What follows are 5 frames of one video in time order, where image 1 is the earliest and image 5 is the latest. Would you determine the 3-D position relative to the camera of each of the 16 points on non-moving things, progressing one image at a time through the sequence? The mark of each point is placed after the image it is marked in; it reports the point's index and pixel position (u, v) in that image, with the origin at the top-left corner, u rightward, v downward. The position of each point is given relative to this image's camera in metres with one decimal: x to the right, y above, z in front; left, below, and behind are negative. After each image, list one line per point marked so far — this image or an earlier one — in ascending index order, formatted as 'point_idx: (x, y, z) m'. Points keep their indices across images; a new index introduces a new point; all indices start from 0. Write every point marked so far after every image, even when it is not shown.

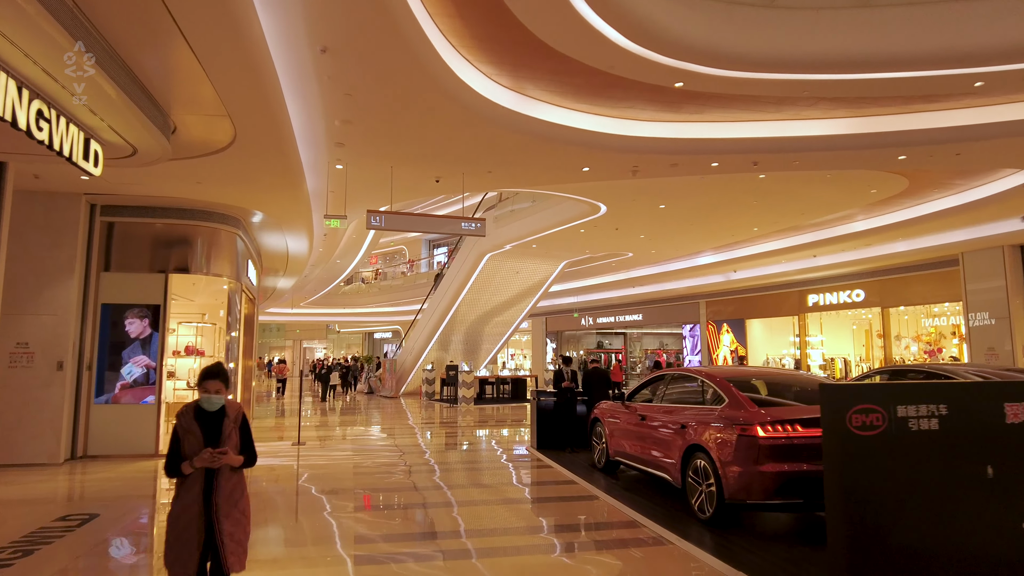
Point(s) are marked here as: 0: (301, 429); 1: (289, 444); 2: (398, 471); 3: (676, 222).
0: (-4.1, -2.8, +13.0) m
1: (-3.6, -2.5, +10.8) m
2: (-1.4, -2.3, +8.3) m
3: (+3.0, +1.2, +12.1) m
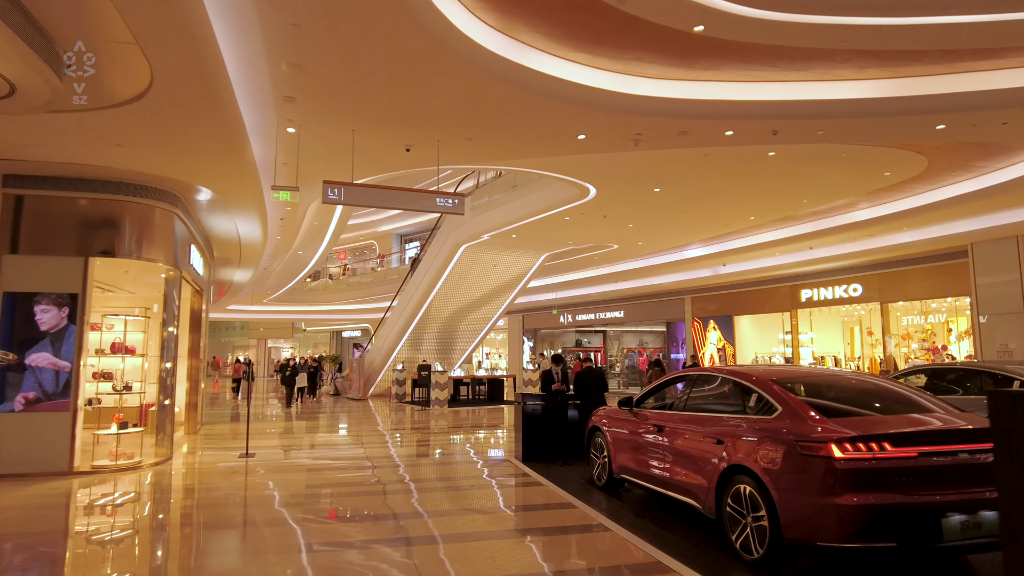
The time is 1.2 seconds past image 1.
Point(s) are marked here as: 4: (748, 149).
0: (-4.5, -2.6, +11.8) m
1: (-3.9, -2.4, +9.5) m
2: (-1.6, -2.1, +7.2) m
3: (+2.6, +1.4, +11.1) m
4: (+2.7, +1.7, +7.7) m
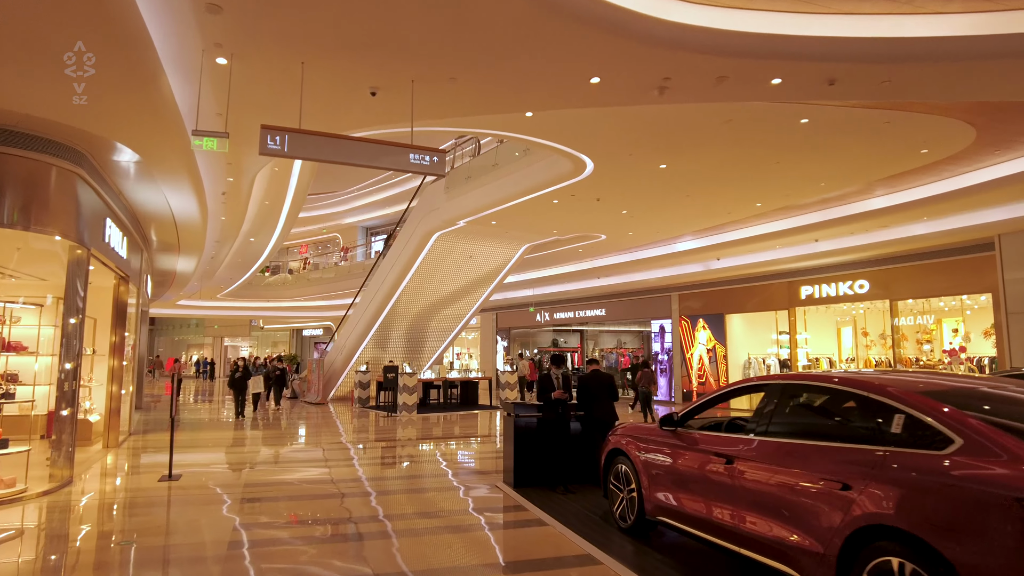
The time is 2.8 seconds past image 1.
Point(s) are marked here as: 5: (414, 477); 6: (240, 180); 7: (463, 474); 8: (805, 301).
0: (-4.9, -2.5, +10.2) m
1: (-4.1, -2.2, +8.0) m
2: (-1.7, -2.0, +5.7) m
3: (+2.4, +1.5, +9.8) m
4: (+2.6, +1.8, +6.4) m
5: (-1.2, -2.2, +7.7) m
6: (-3.4, +1.3, +8.1) m
7: (-0.6, -2.2, +8.0) m
8: (+6.2, -0.3, +14.0) m
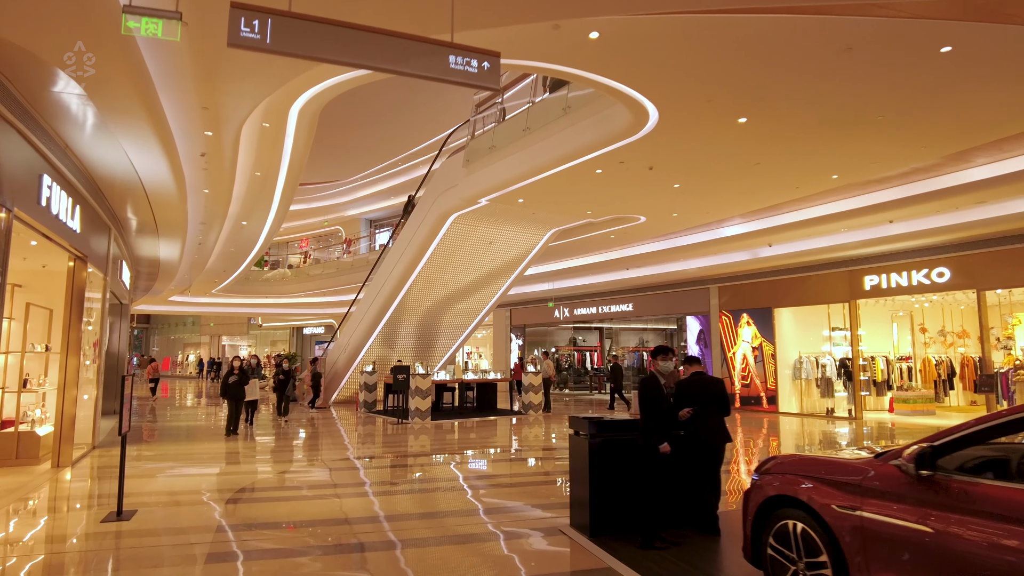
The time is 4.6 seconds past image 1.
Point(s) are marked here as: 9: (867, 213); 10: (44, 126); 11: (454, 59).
0: (-4.4, -2.3, +8.6) m
1: (-3.6, -2.0, +6.4) m
2: (-1.2, -1.8, +4.1) m
3: (+2.8, +1.7, +8.2) m
4: (+3.1, +2.0, +4.8) m
5: (-0.7, -2.0, +6.1) m
6: (-2.9, +1.5, +6.5) m
7: (-0.1, -2.0, +6.4) m
8: (+6.7, -0.1, +12.4) m
9: (+5.7, +1.2, +10.6) m
10: (-4.1, +1.4, +5.8) m
11: (-0.3, +1.2, +3.6) m
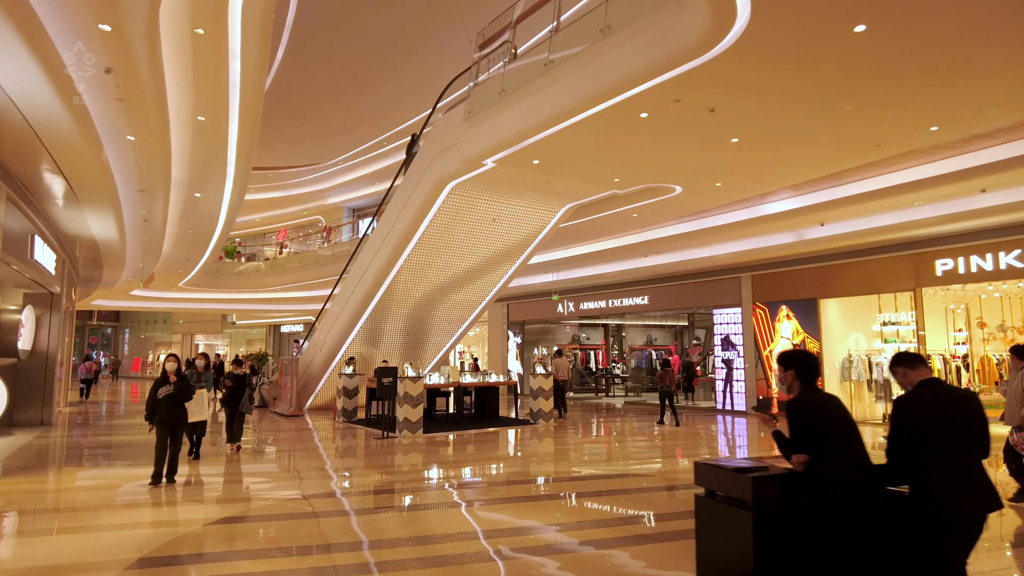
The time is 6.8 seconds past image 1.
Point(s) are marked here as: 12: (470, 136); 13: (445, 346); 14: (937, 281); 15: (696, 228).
0: (-4.2, -2.0, +6.5) m
1: (-3.4, -1.8, +4.3) m
2: (-0.9, -1.6, +2.1) m
3: (+3.0, +1.9, +6.3) m
4: (+3.4, +2.2, +2.9) m
5: (-0.4, -1.8, +4.1) m
6: (-2.6, +1.7, +4.5) m
7: (+0.1, -1.8, +4.4) m
8: (+6.8, +0.1, +10.5) m
9: (+5.9, +1.4, +8.8) m
10: (-3.8, +1.6, +3.7) m
11: (0.0, +1.4, +1.6) m
12: (-0.5, +1.9, +8.4) m
13: (-1.3, -1.2, +13.3) m
14: (+6.8, +0.1, +10.6) m
15: (+3.3, +1.1, +11.9) m
